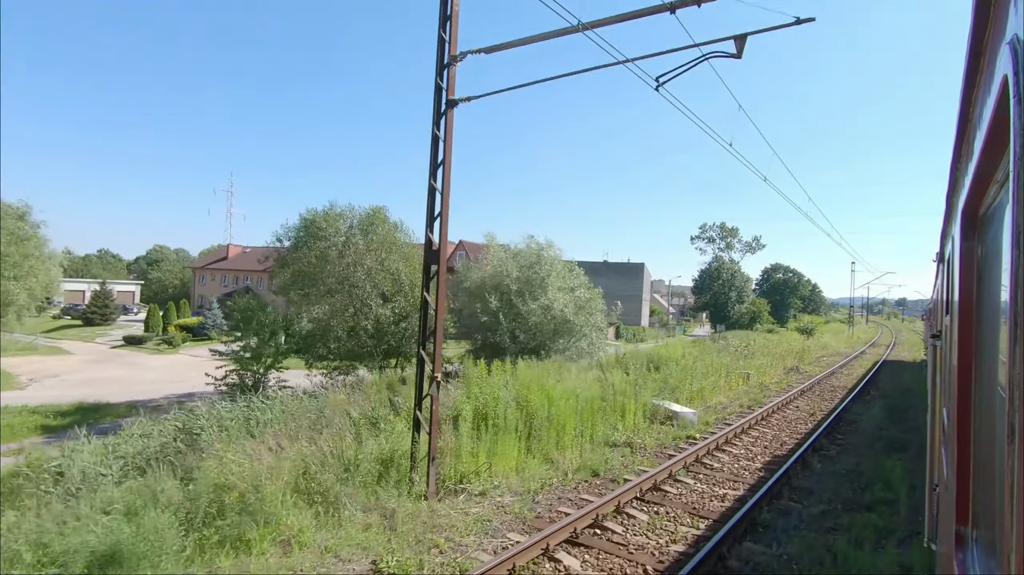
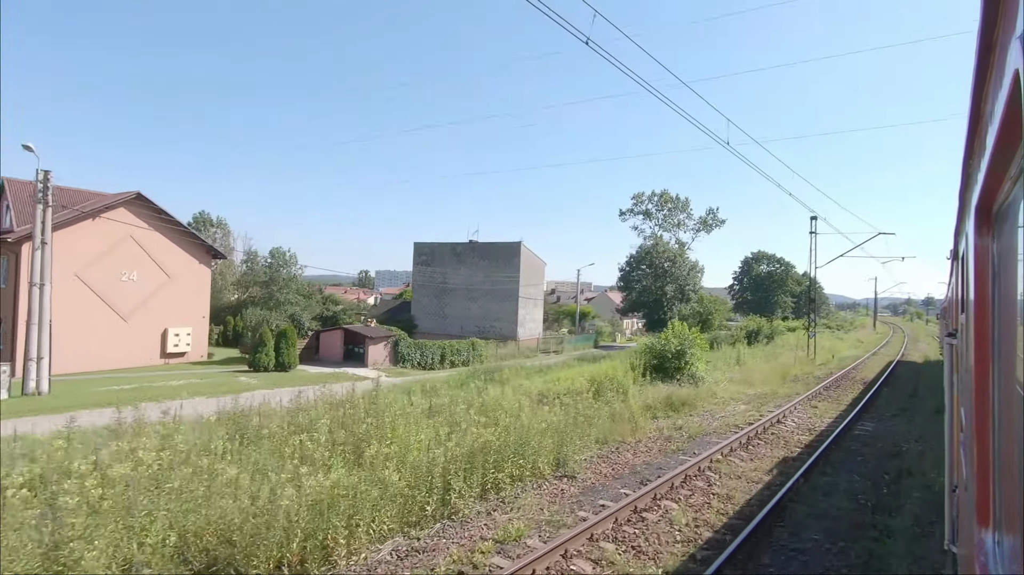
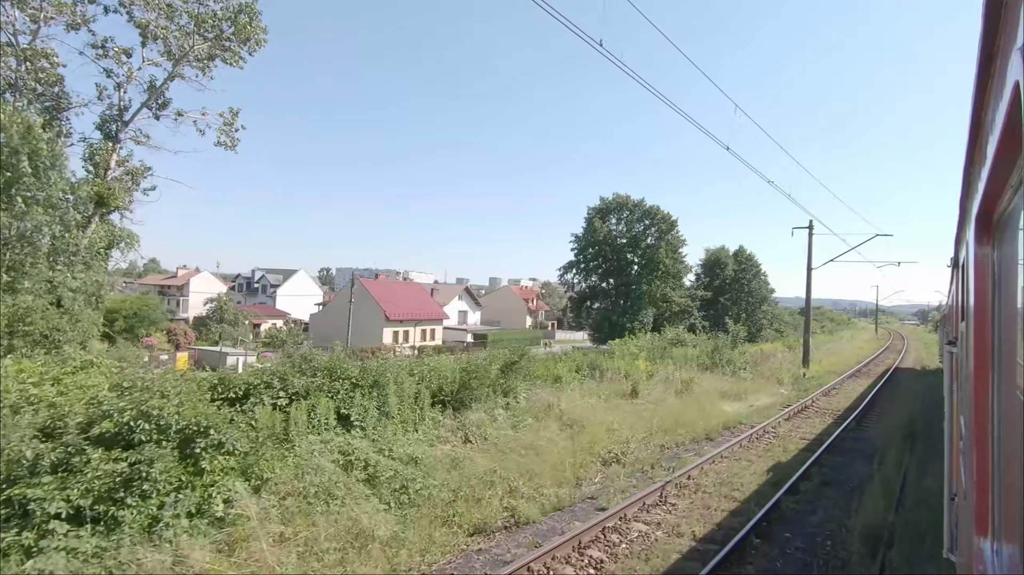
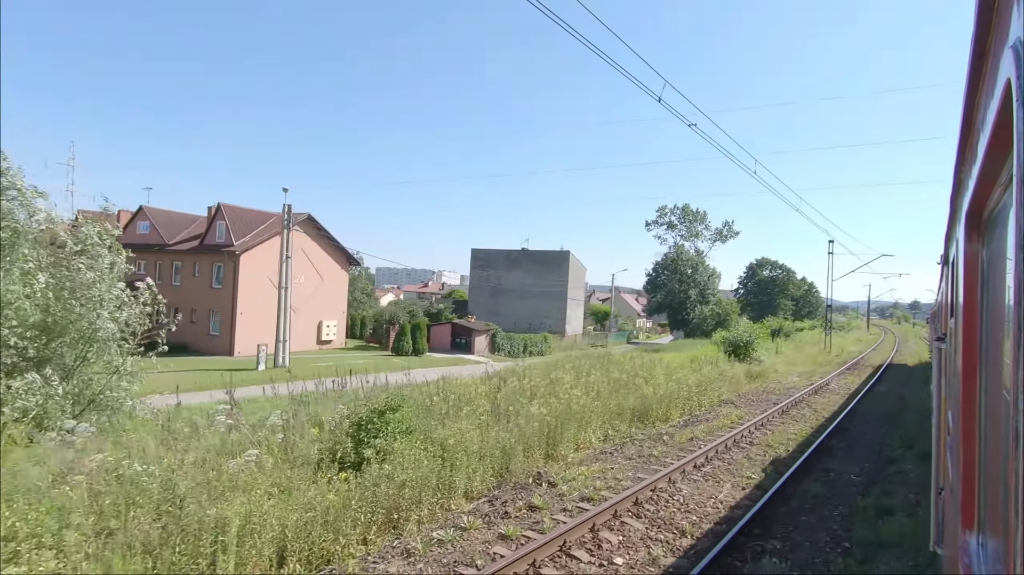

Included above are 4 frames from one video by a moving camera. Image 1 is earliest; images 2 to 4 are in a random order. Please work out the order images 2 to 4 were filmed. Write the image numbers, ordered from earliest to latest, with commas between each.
4, 2, 3
